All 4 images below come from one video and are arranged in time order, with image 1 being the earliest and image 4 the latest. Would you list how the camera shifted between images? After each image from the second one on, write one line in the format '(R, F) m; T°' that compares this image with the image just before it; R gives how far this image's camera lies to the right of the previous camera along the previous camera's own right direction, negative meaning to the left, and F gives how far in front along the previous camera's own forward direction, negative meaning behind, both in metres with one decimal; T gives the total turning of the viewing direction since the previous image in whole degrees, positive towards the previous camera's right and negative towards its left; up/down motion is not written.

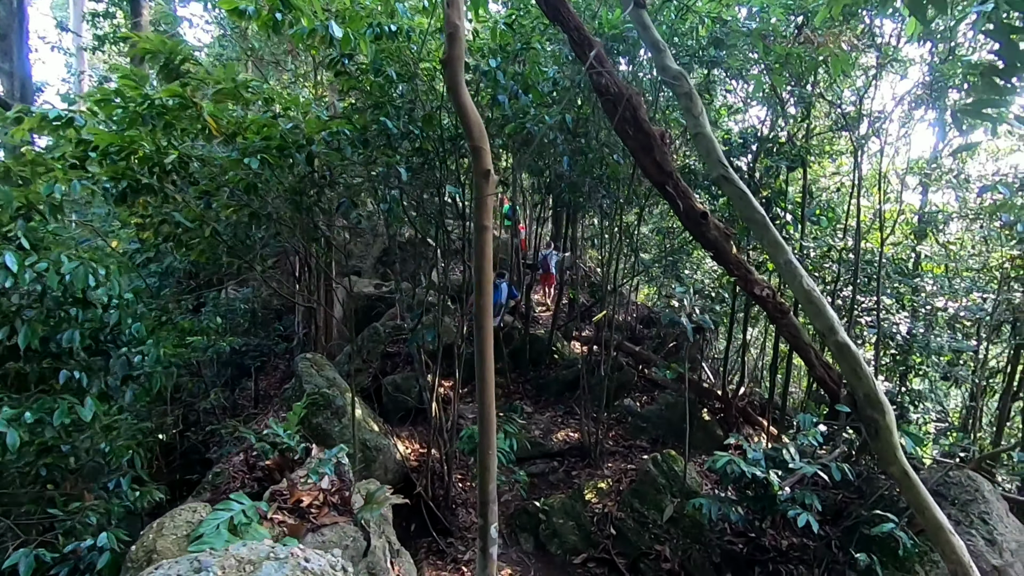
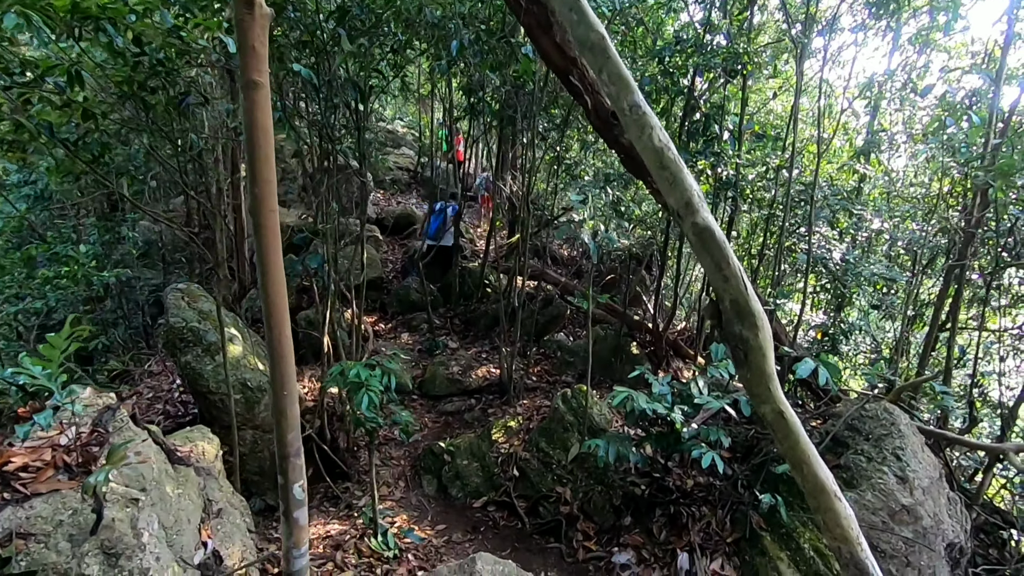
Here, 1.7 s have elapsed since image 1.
(+0.5, +0.6) m; +4°
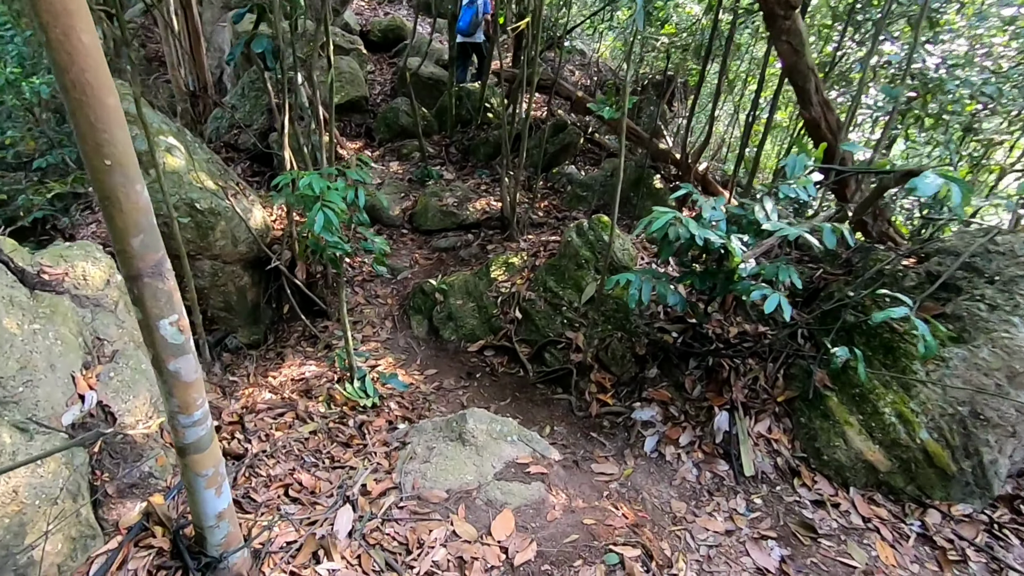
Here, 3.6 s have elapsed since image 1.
(0.0, +0.8) m; 0°
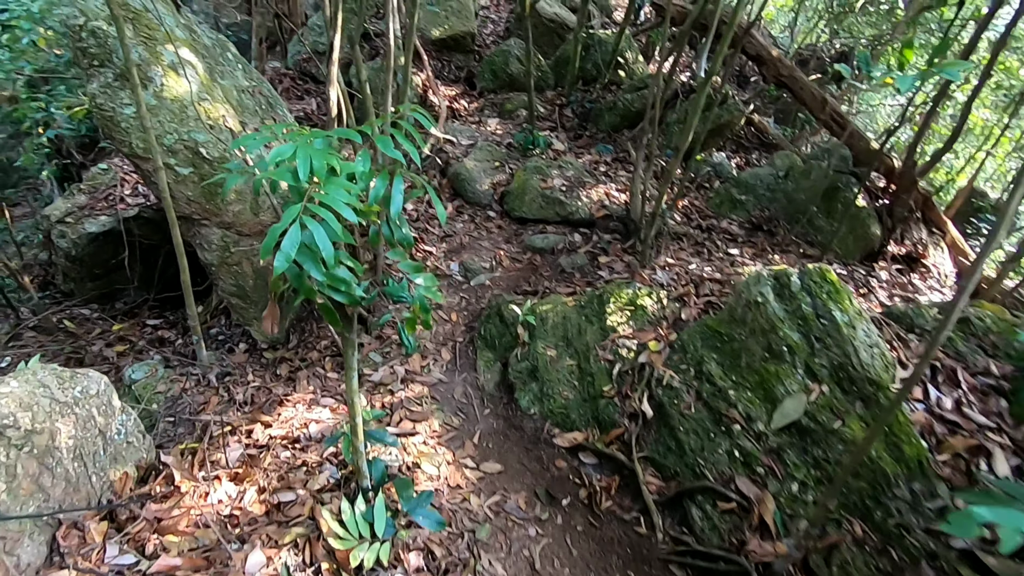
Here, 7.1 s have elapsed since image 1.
(-0.3, +1.4) m; -8°
